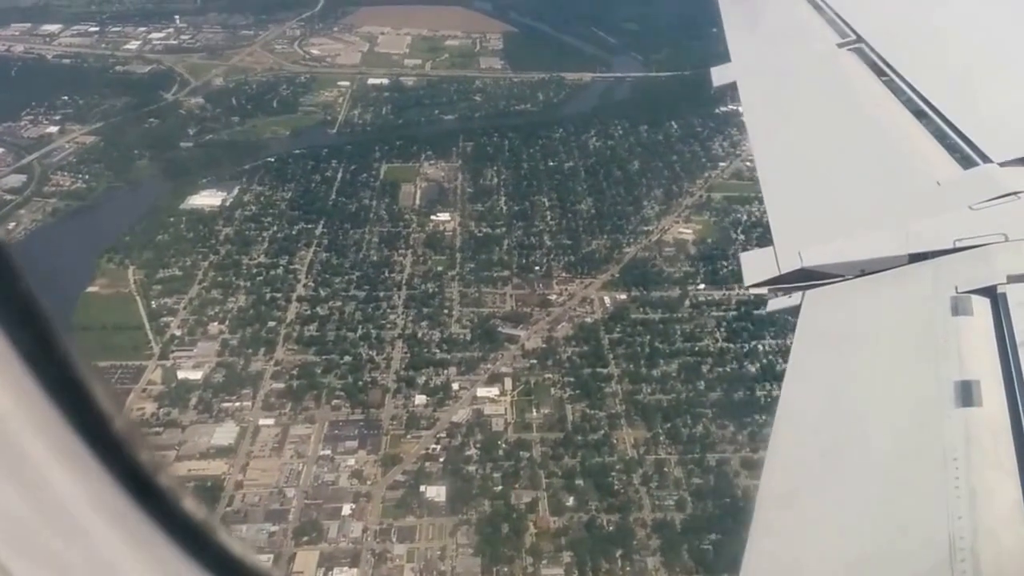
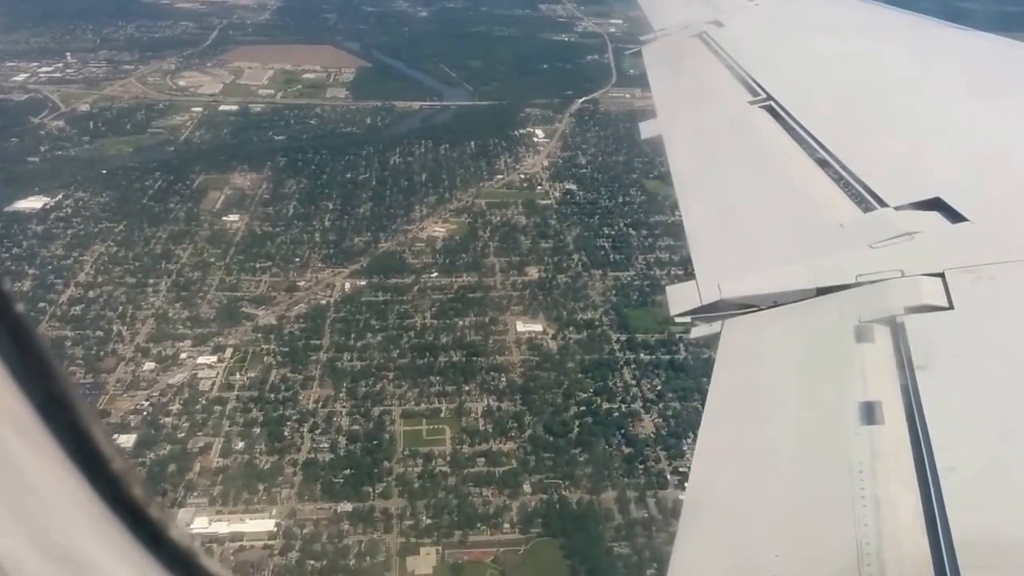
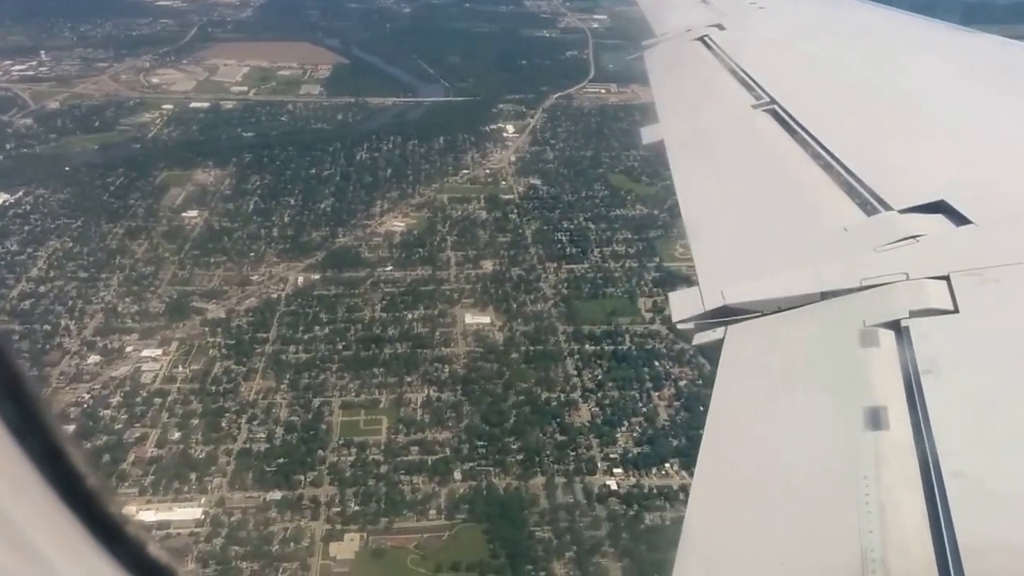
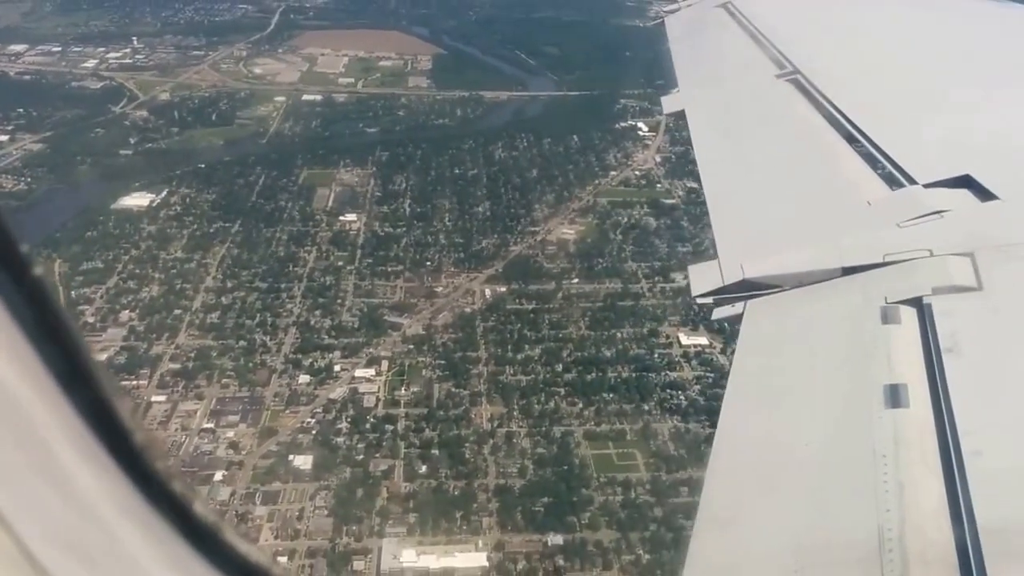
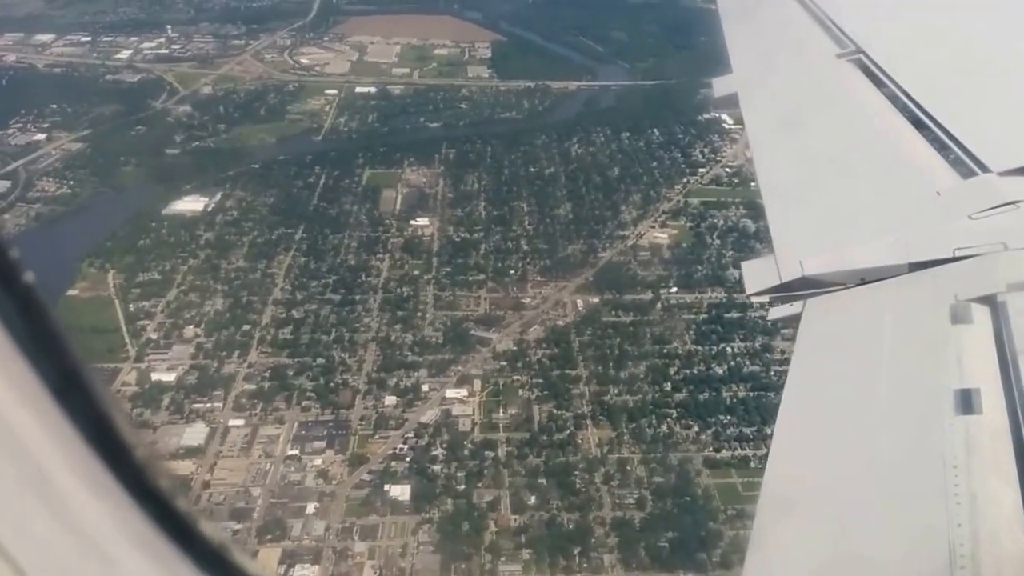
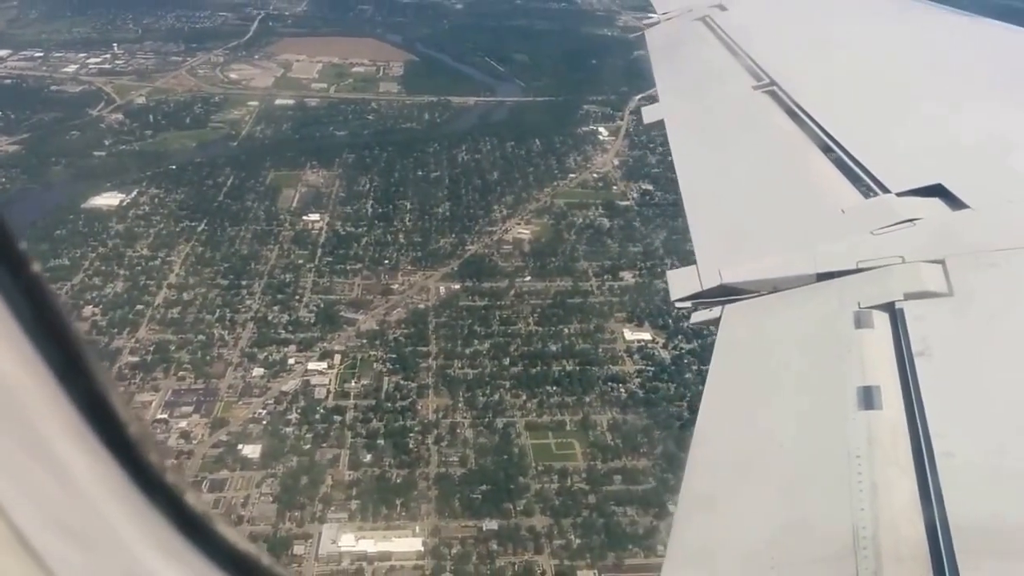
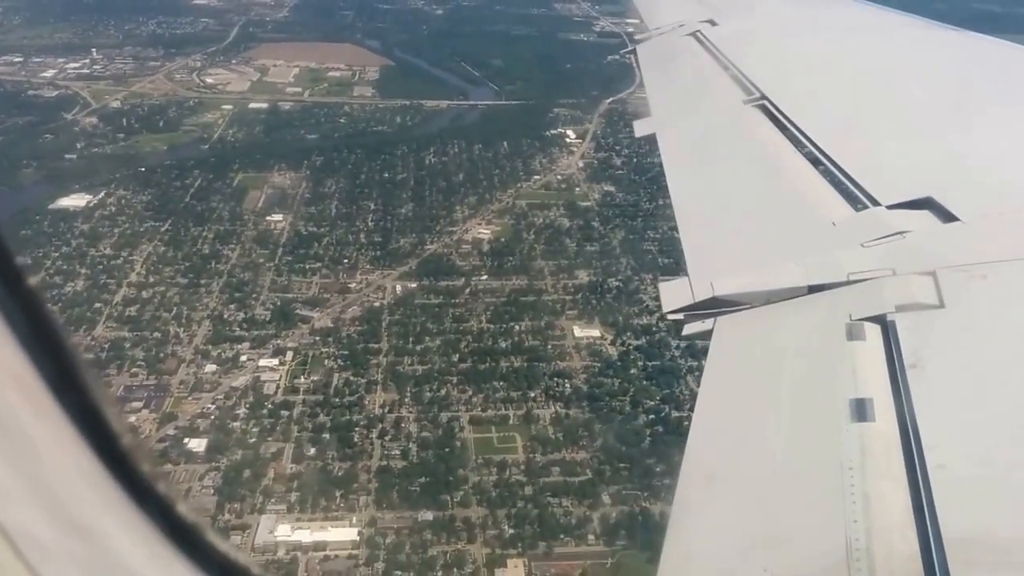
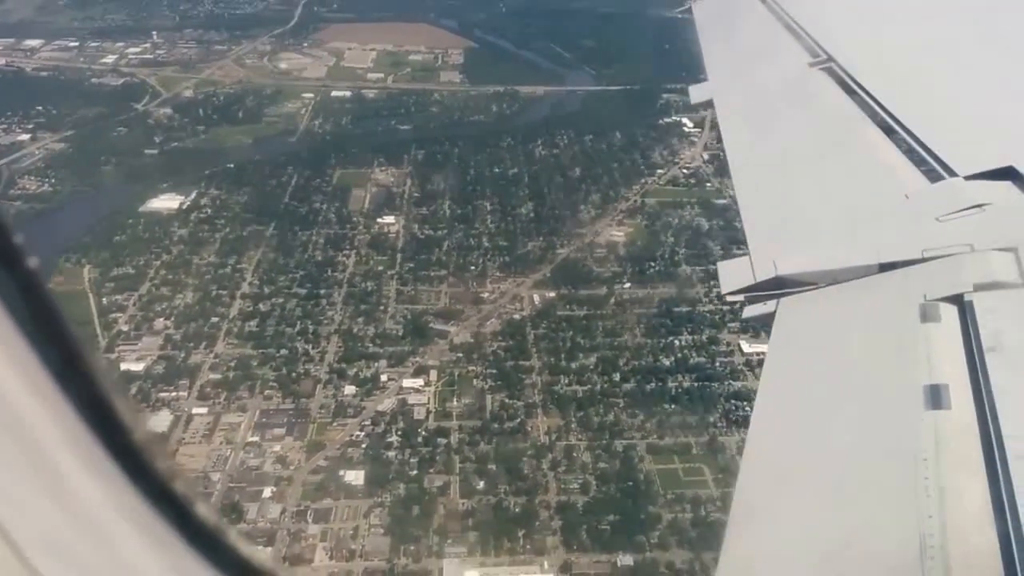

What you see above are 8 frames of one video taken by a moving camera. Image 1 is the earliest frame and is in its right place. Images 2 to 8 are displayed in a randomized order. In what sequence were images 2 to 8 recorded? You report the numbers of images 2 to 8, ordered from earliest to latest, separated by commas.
5, 8, 4, 6, 7, 2, 3
